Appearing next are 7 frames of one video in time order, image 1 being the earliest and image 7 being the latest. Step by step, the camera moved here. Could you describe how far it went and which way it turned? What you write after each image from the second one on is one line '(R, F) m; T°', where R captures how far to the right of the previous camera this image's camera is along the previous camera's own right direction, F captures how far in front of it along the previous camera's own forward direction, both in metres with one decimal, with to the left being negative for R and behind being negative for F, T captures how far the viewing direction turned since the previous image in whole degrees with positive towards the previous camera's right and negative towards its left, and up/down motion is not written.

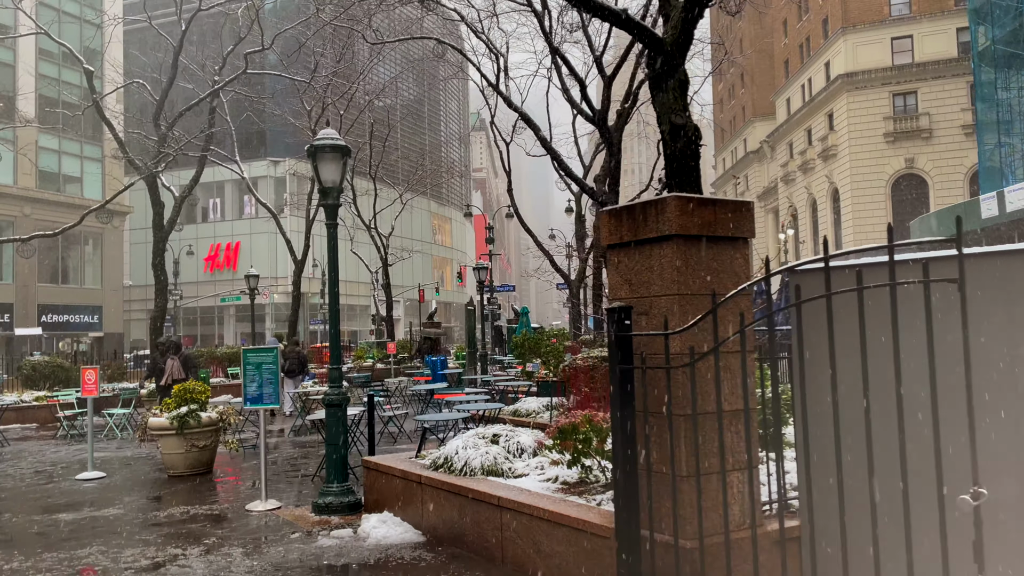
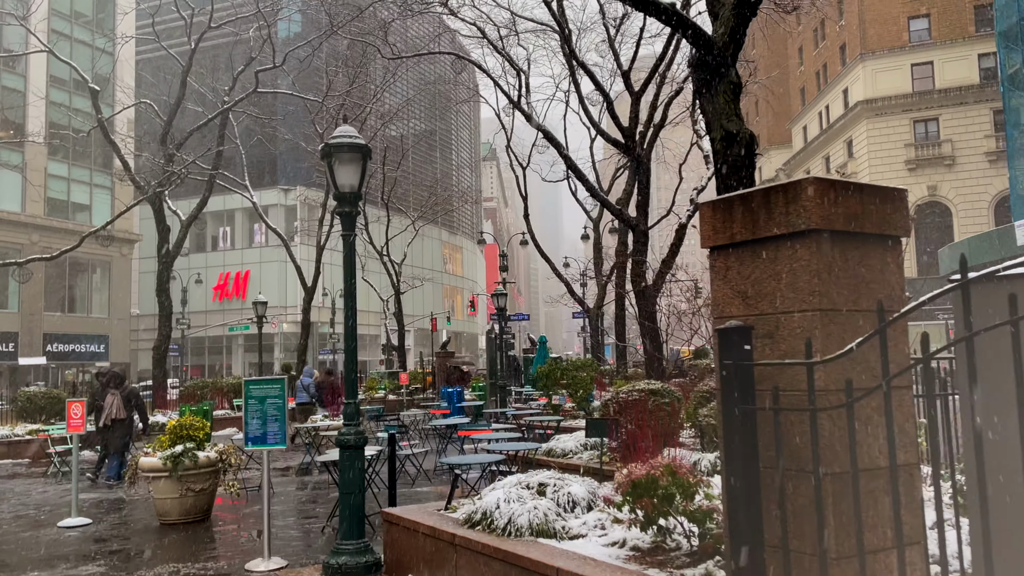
(-0.3, +1.0) m; -1°
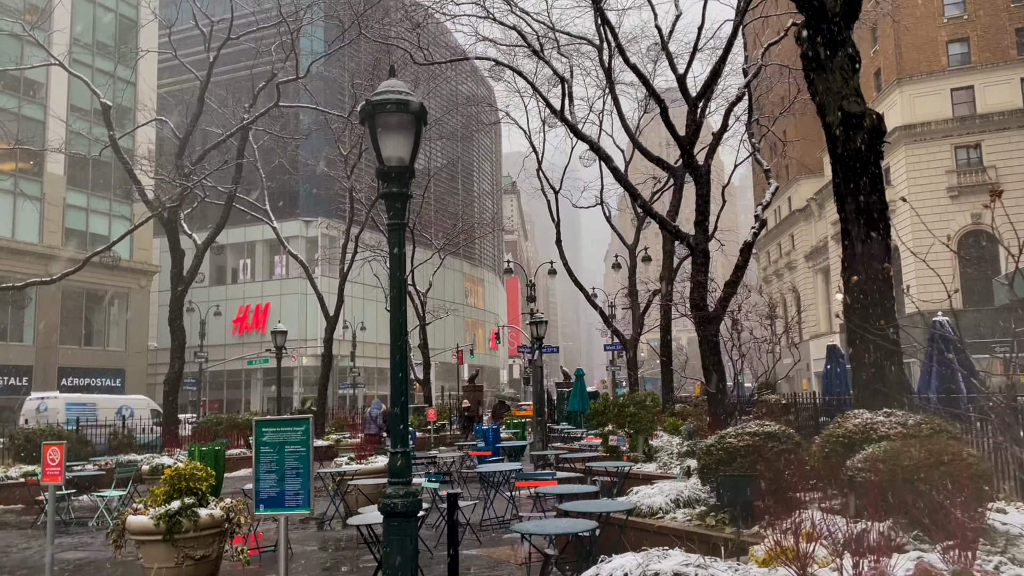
(-0.5, +1.5) m; -1°
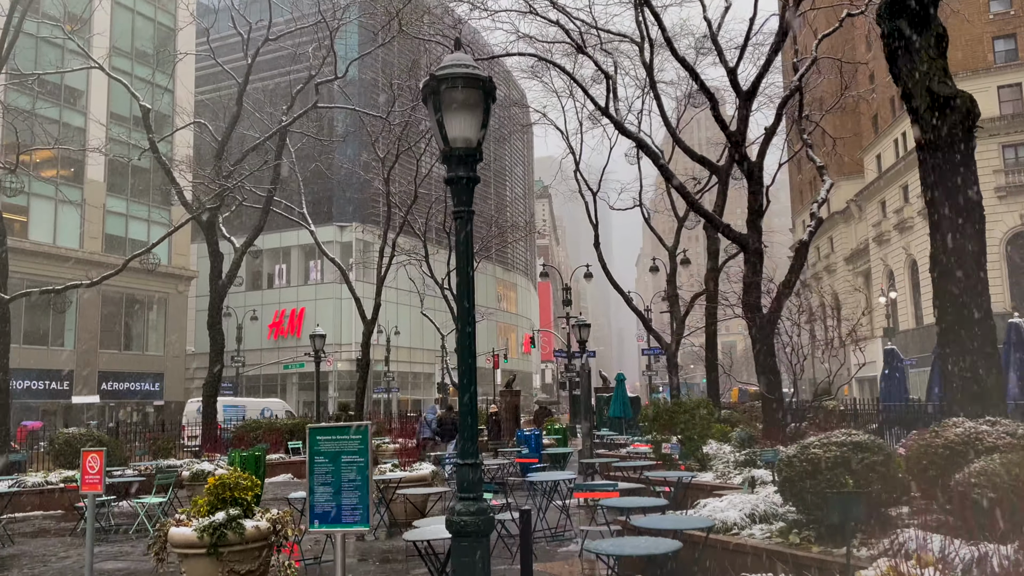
(-0.2, +0.4) m; -2°
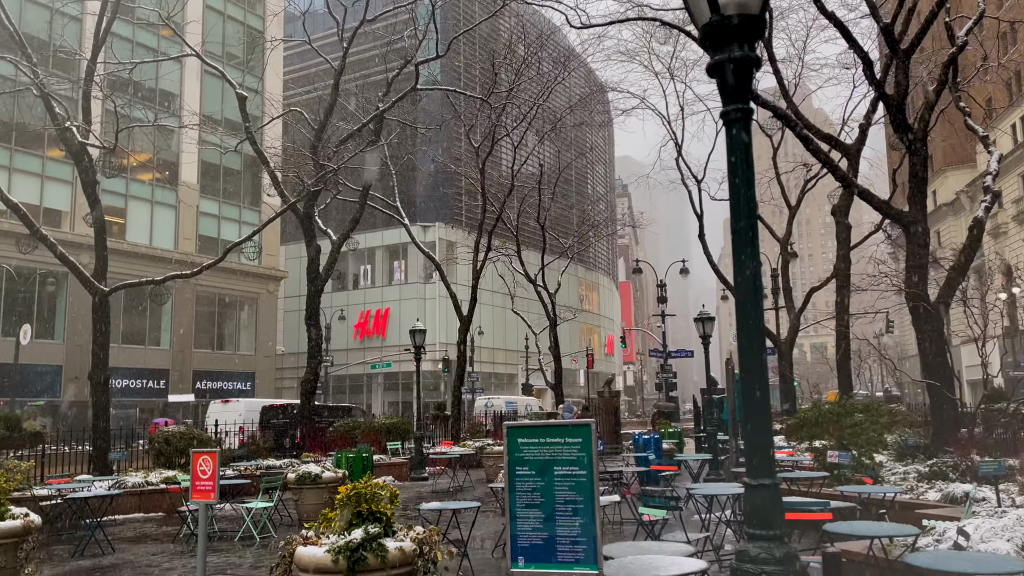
(-0.7, +1.2) m; -5°
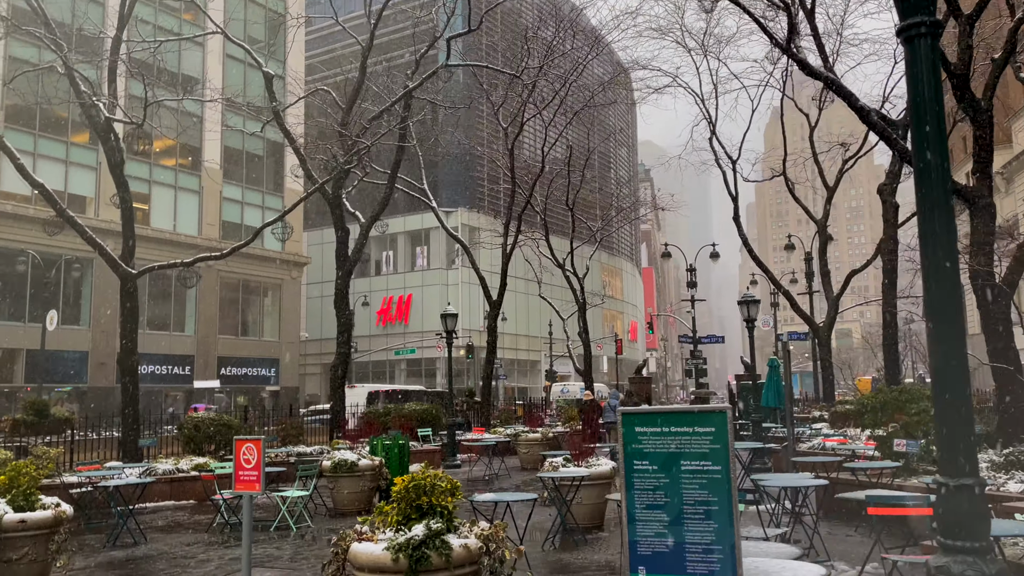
(-0.3, +0.5) m; -1°
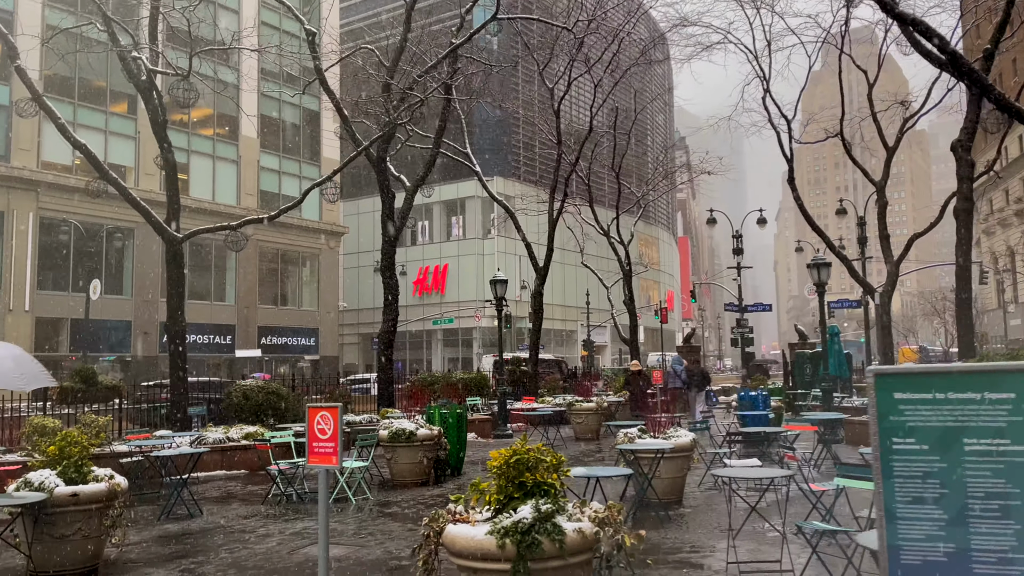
(-0.4, +0.6) m; -2°
